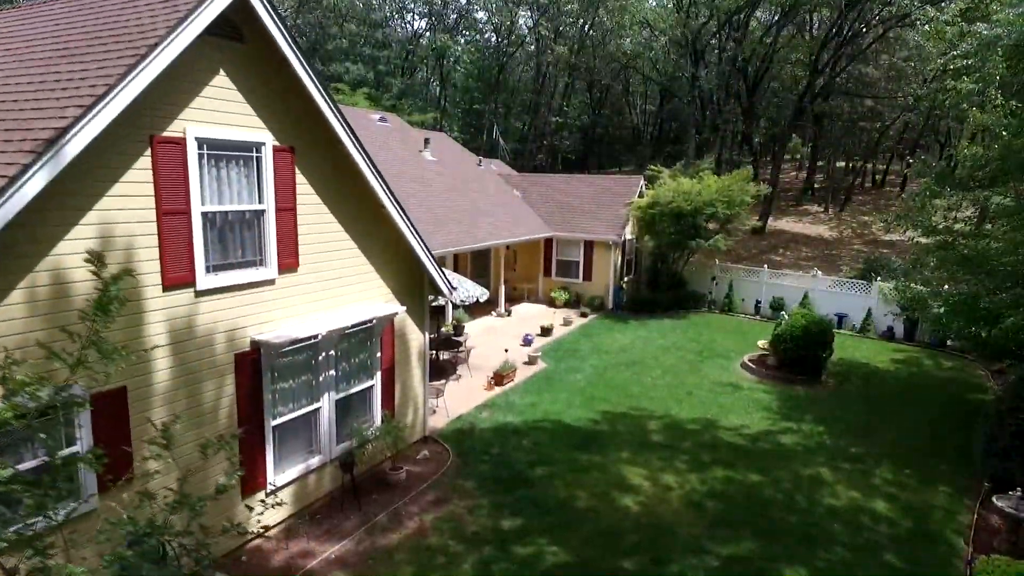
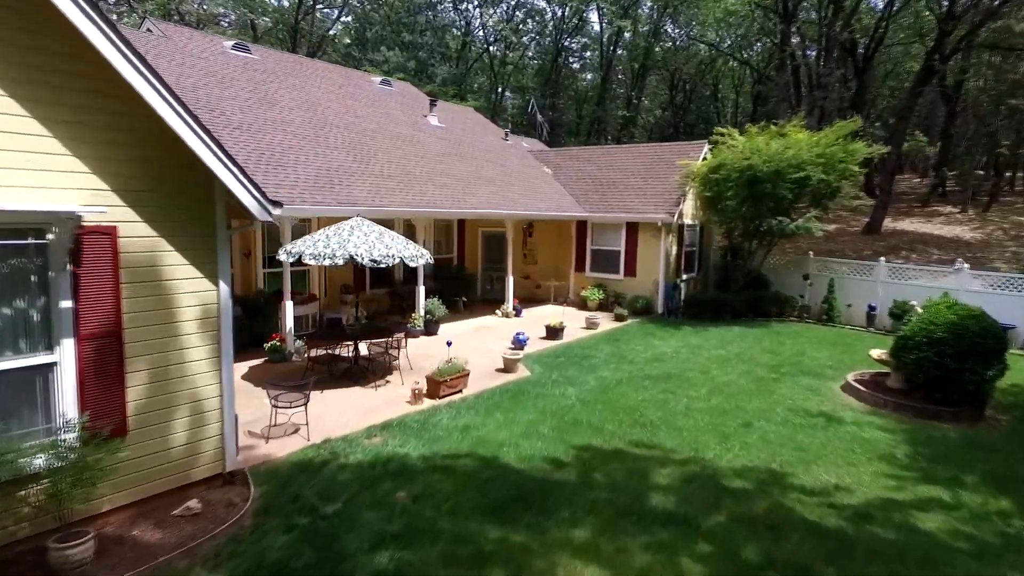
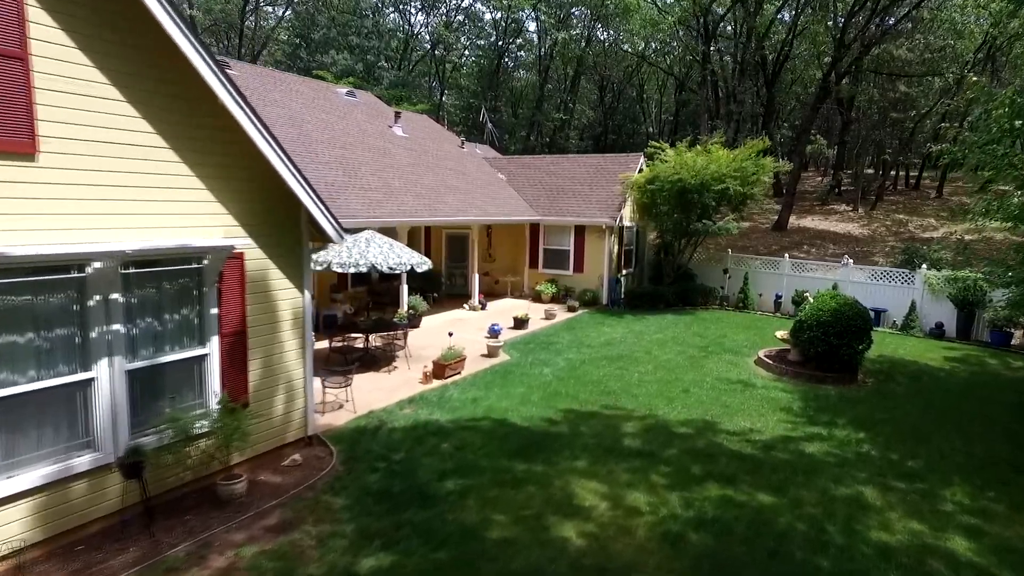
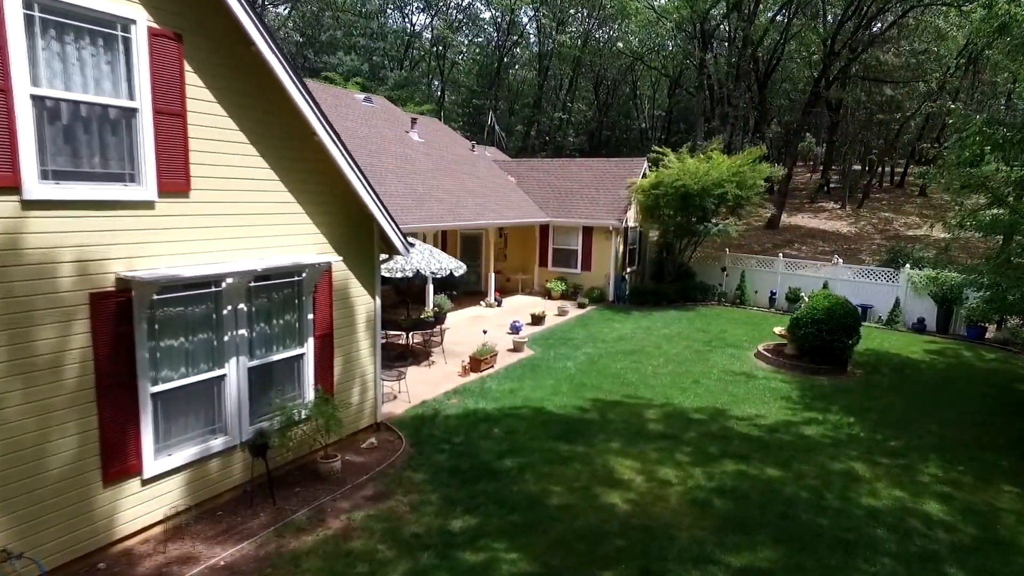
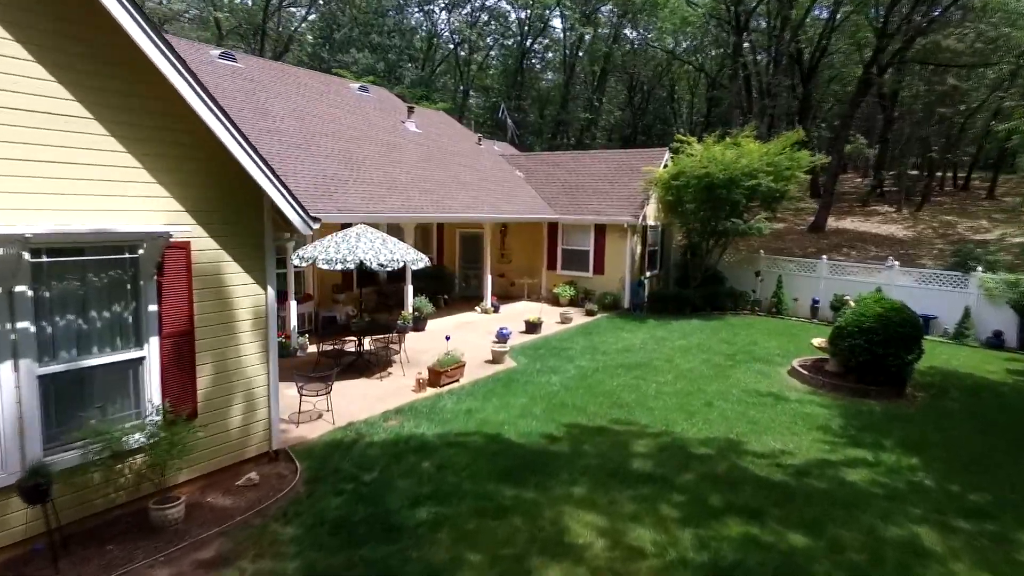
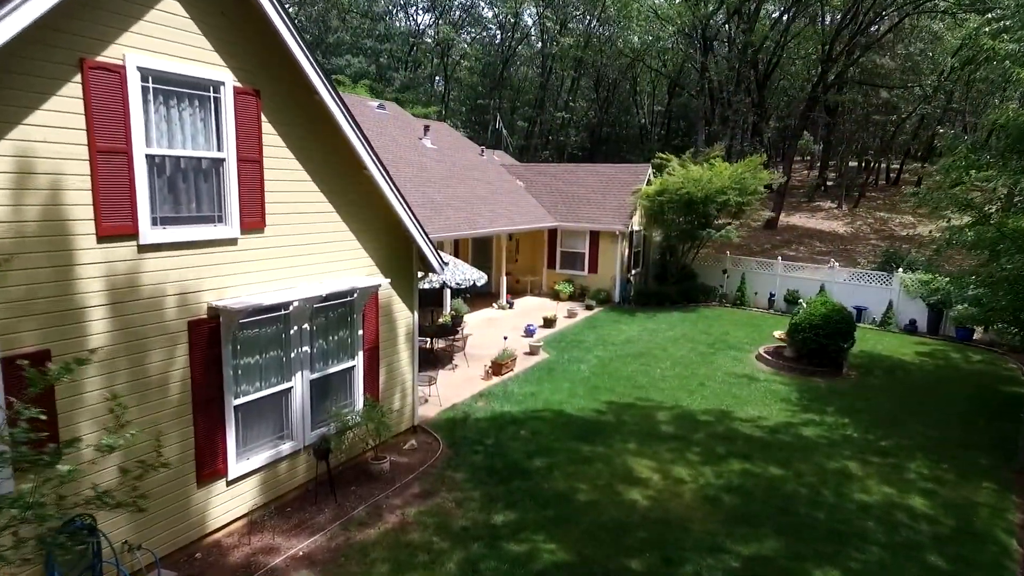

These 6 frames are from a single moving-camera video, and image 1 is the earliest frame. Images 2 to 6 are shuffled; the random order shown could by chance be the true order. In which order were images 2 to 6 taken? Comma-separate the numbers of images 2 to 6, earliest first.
6, 4, 3, 5, 2
